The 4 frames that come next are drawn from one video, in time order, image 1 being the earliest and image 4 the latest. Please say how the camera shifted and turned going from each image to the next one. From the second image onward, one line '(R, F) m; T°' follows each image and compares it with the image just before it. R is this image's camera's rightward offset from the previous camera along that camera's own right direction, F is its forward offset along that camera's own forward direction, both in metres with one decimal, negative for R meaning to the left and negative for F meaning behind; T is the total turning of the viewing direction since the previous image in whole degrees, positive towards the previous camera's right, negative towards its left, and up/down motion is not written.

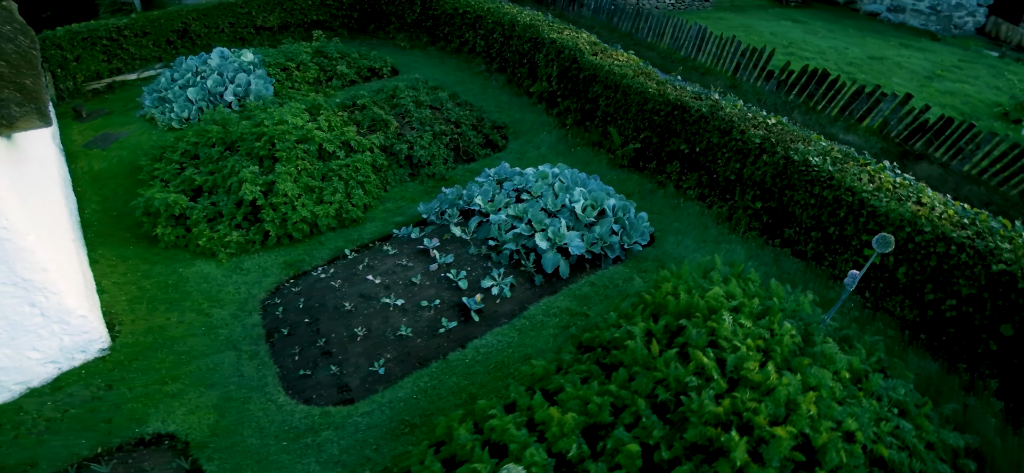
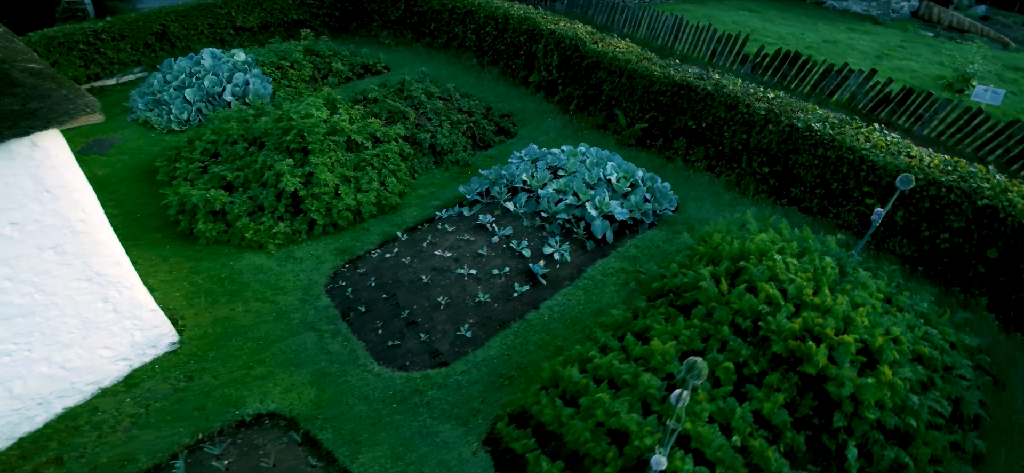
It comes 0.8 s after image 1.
(-1.5, -0.4) m; +5°
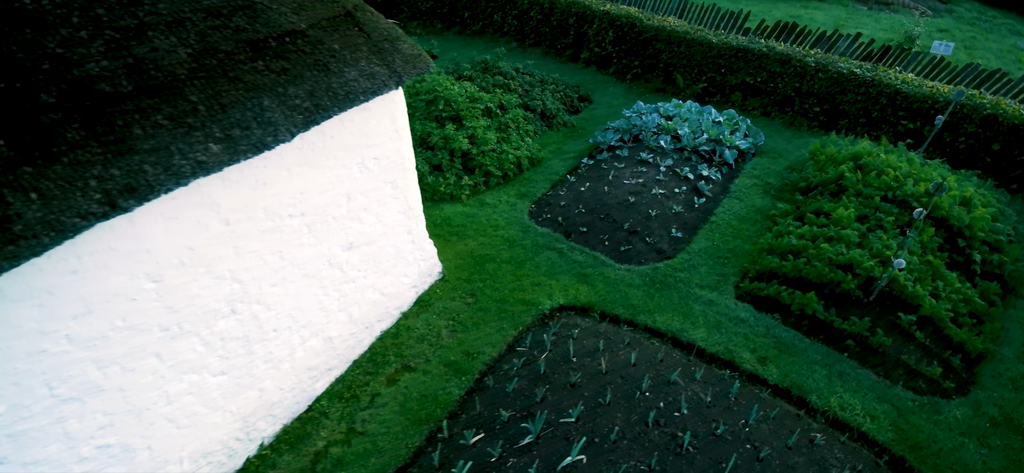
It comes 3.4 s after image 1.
(-4.5, -1.0) m; +9°
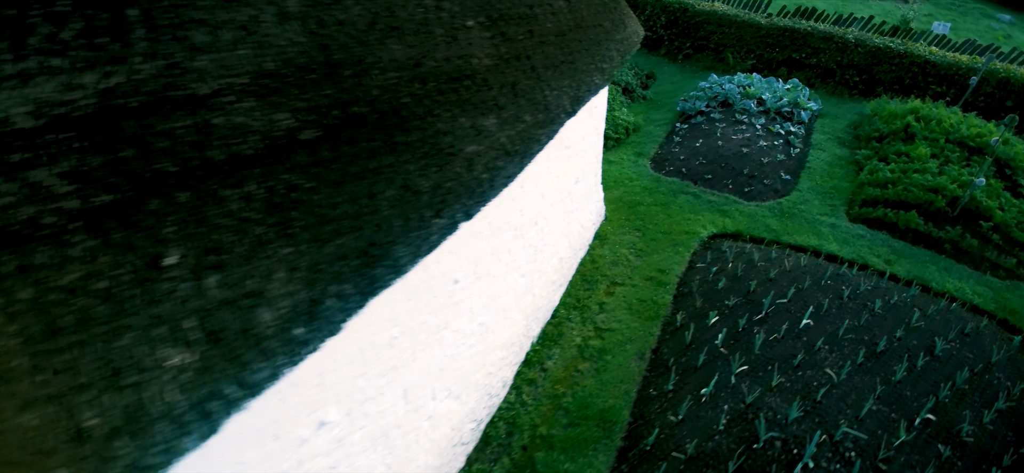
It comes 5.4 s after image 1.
(-3.5, -0.9) m; +5°
